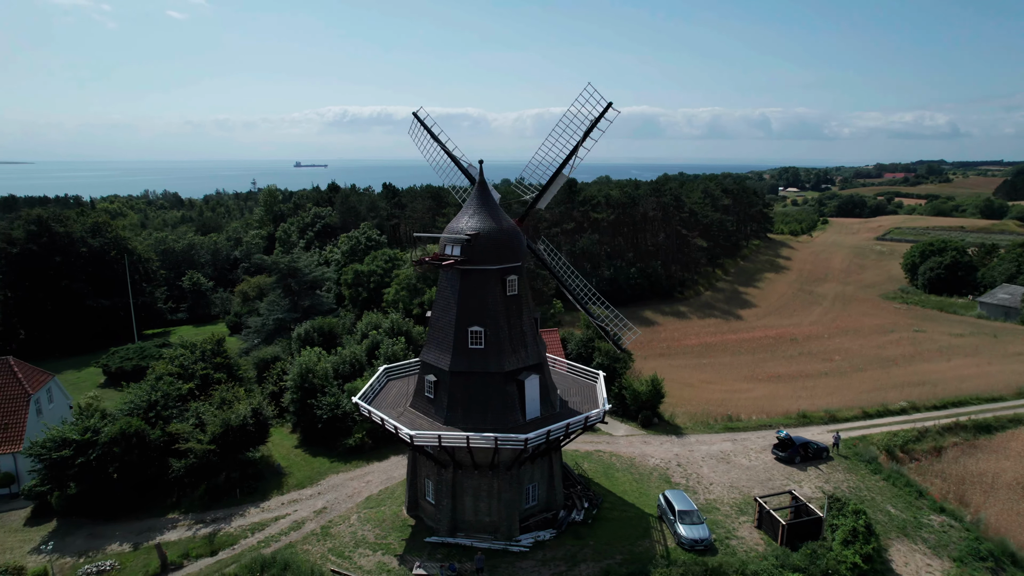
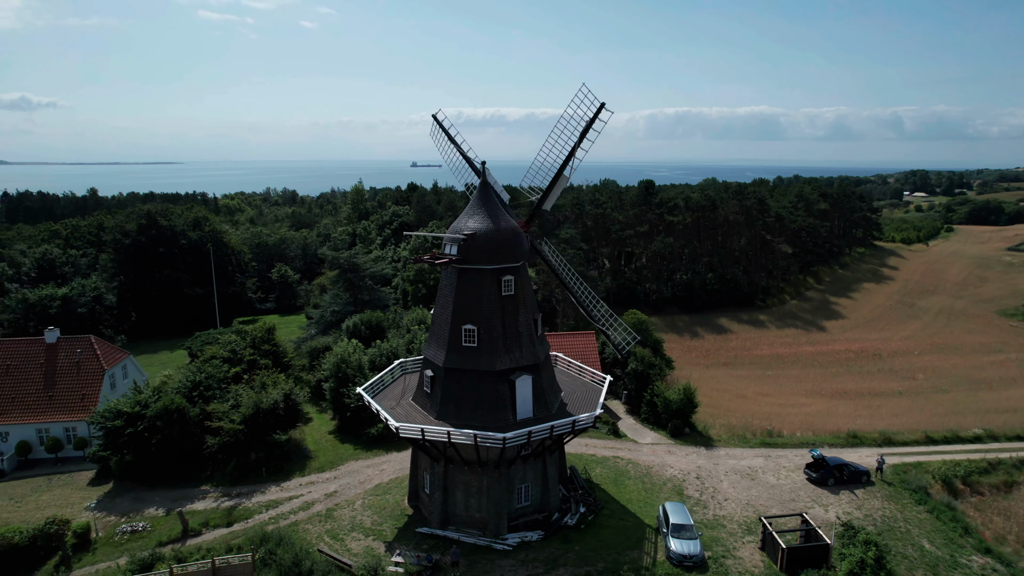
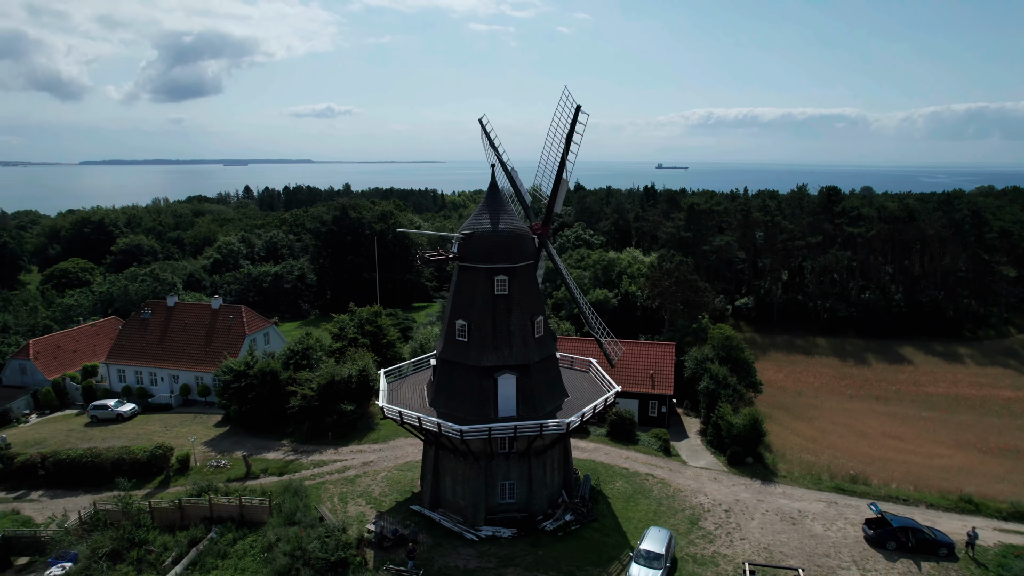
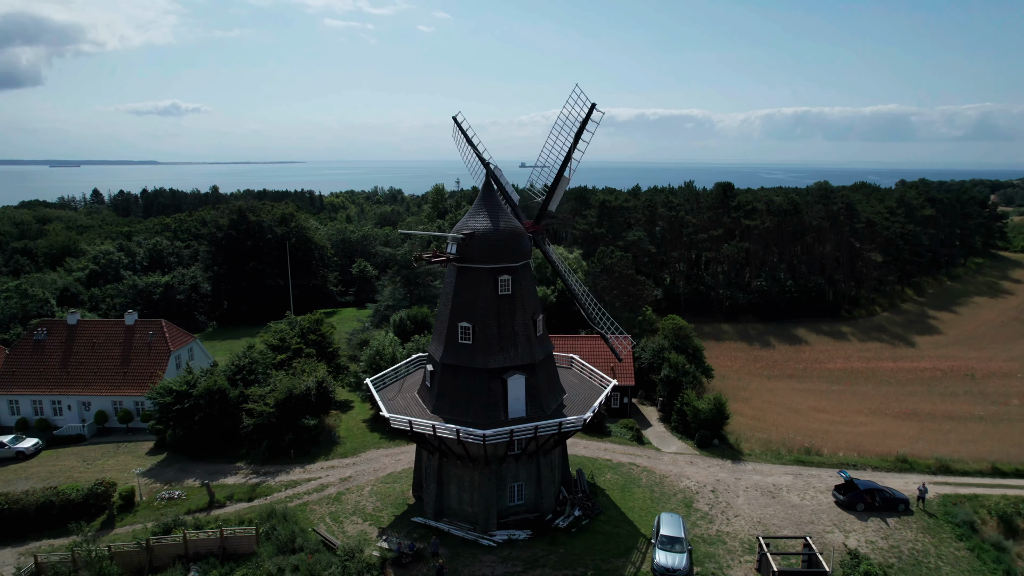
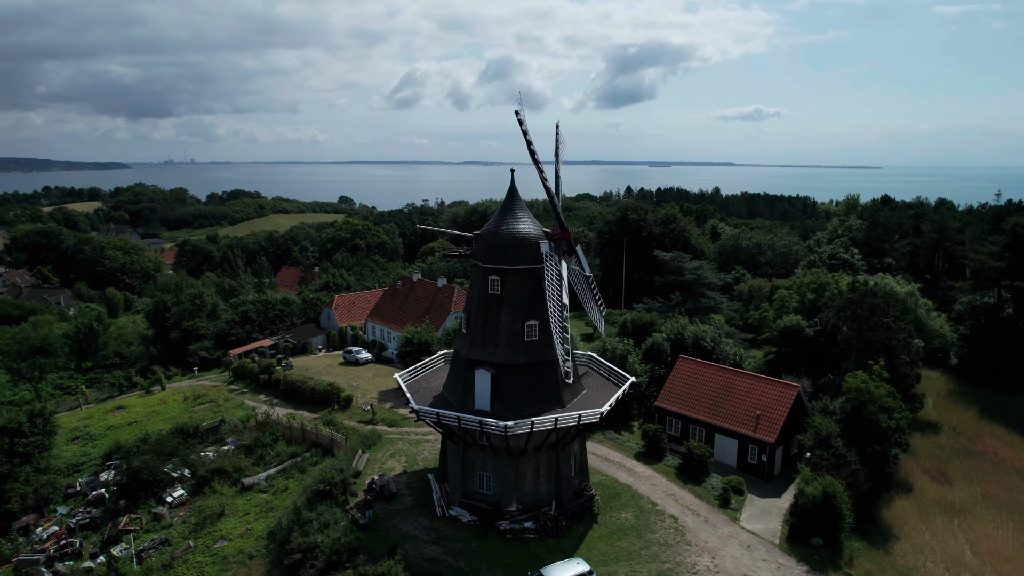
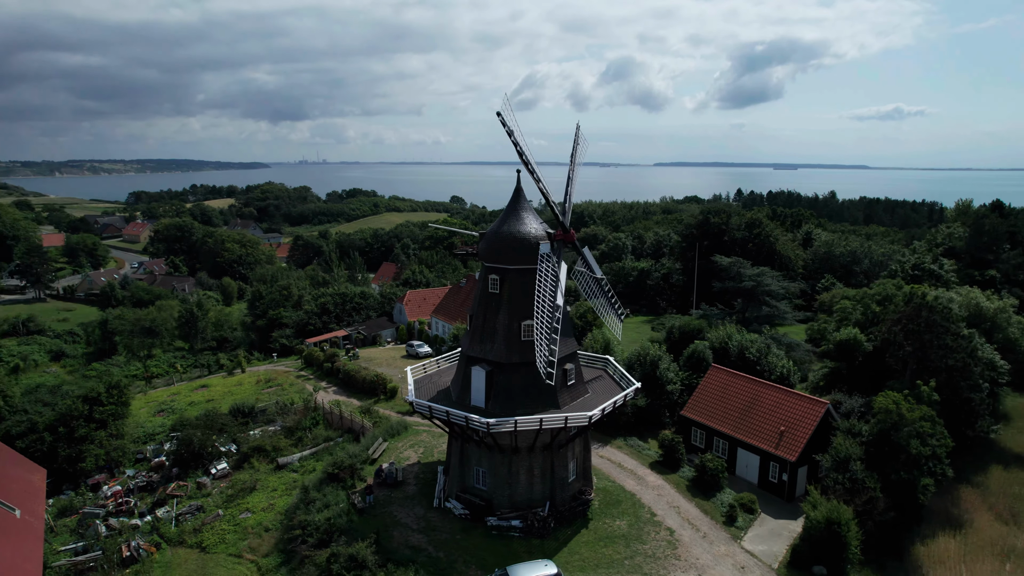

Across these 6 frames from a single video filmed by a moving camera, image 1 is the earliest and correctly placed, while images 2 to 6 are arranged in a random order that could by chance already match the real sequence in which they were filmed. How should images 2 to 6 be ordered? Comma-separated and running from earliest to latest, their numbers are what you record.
2, 4, 3, 5, 6
